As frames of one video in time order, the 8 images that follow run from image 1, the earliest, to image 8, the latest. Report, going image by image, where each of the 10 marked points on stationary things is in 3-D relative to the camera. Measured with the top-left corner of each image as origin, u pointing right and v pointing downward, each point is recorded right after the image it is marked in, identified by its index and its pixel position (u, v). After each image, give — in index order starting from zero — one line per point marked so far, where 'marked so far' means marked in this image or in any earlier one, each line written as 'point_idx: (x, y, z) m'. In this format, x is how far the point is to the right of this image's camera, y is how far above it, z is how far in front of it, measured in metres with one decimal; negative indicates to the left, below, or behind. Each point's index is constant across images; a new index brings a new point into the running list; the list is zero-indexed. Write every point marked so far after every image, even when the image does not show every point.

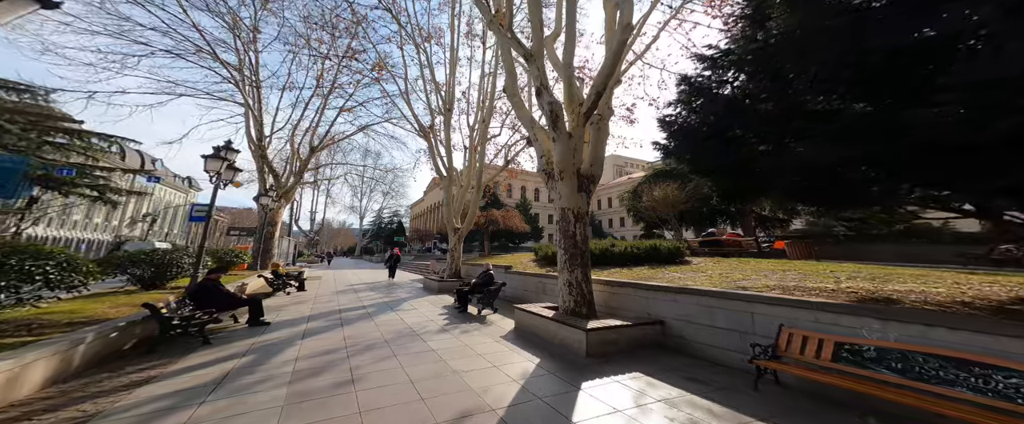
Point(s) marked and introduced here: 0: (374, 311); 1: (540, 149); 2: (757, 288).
0: (-3.3, -2.4, +7.1) m
1: (+0.5, +1.0, +5.3) m
2: (+2.5, -0.8, +3.0) m
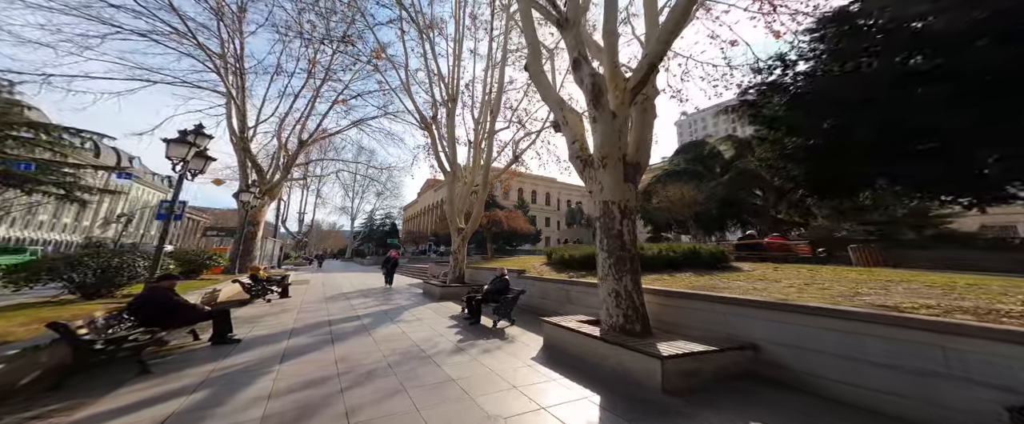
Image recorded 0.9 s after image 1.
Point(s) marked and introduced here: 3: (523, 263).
0: (-3.0, -2.3, +6.2) m
1: (+0.9, +1.1, +4.5) m
2: (+3.0, -0.7, +2.3) m
3: (+0.4, -1.8, +10.4) m
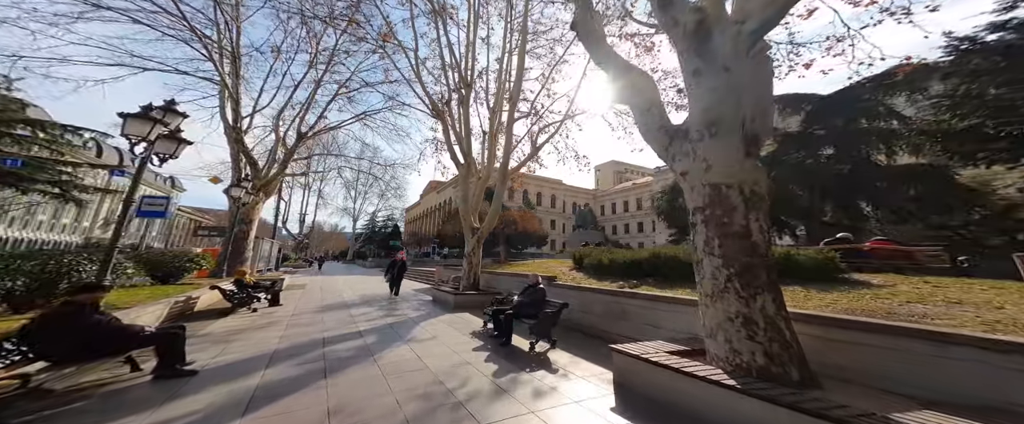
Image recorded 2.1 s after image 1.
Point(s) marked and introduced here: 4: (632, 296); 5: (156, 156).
0: (-2.3, -2.2, +5.0) m
1: (+1.5, +1.2, +3.4) m
2: (+3.6, -0.6, +1.1) m
3: (+1.0, -1.7, +9.2) m
4: (+1.7, -1.2, +4.3) m
5: (-7.2, +1.2, +6.0) m
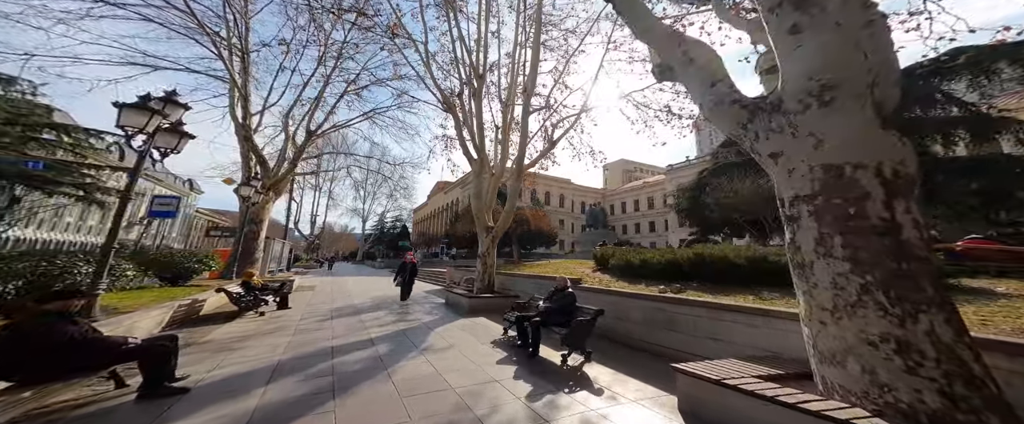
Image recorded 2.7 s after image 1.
0: (-1.9, -2.1, +4.6) m
1: (+1.9, +1.3, +2.8) m
2: (+3.9, -0.5, +0.5) m
3: (+1.5, -1.7, +8.7) m
4: (+2.1, -1.1, +3.7) m
5: (-6.8, +1.2, +5.7) m
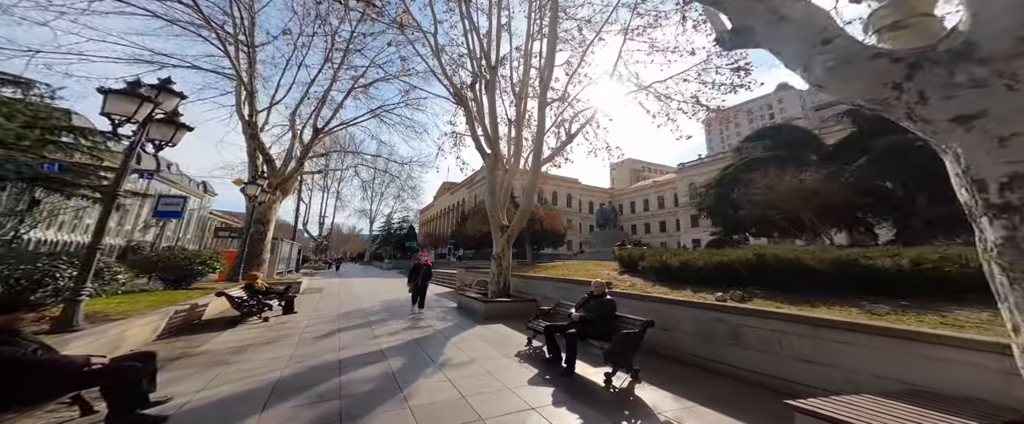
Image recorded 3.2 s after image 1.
0: (-1.5, -2.1, +4.0) m
1: (+2.2, +1.4, +2.2) m
2: (+4.2, -0.4, -0.2) m
3: (+2.0, -1.6, +8.1) m
4: (+2.5, -1.1, +3.1) m
5: (-6.4, +1.2, +5.3) m
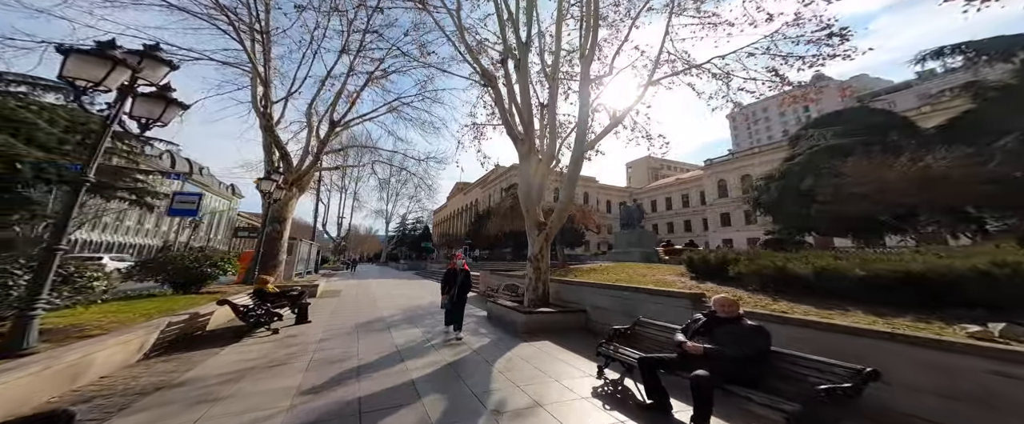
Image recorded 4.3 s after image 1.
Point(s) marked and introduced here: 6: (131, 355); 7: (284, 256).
0: (-0.7, -1.9, +2.9) m
1: (+3.0, +1.5, +0.9) m
2: (+4.8, -0.3, -1.5) m
3: (+3.0, -1.5, +6.8) m
4: (+3.3, -0.9, +1.8) m
5: (-5.5, +1.3, +4.4) m
6: (-5.2, -2.0, +4.0) m
7: (-9.6, -1.8, +12.4) m
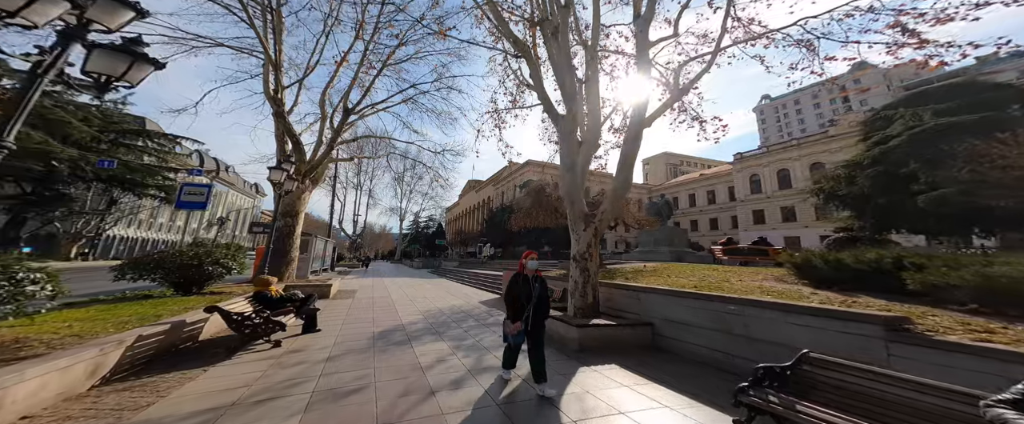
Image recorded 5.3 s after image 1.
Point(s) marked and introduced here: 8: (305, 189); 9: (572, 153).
0: (0.0, -1.8, +1.7) m
1: (+3.6, +1.7, -0.5) m
2: (+5.3, -0.1, -3.0) m
3: (+3.9, -1.3, +5.4) m
4: (+3.9, -0.8, +0.4) m
5: (-4.7, +1.5, +3.3) m
6: (-4.5, -1.8, +3.0) m
7: (-8.4, -1.6, +11.5) m
8: (-8.3, +0.9, +11.8) m
9: (+1.5, +1.4, +7.2) m
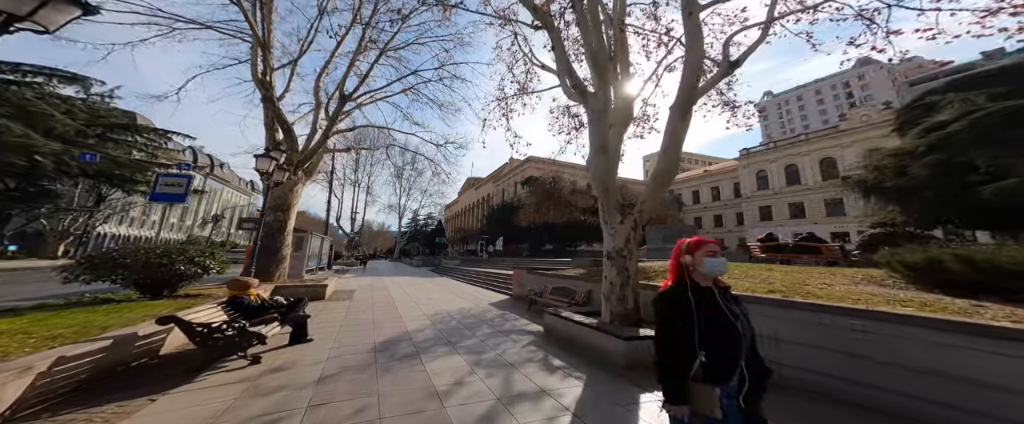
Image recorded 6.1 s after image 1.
0: (+0.5, -1.6, +0.7) m
1: (+4.1, +1.8, -1.5) m
2: (+5.9, 0.0, -4.0) m
3: (+4.4, -1.1, +4.4) m
4: (+4.4, -0.6, -0.6) m
5: (-4.2, +1.7, +2.3) m
6: (-4.0, -1.6, +2.0) m
7: (-8.0, -1.3, +10.5) m
8: (-7.9, +1.2, +10.8) m
9: (+2.0, +1.6, +6.2) m
